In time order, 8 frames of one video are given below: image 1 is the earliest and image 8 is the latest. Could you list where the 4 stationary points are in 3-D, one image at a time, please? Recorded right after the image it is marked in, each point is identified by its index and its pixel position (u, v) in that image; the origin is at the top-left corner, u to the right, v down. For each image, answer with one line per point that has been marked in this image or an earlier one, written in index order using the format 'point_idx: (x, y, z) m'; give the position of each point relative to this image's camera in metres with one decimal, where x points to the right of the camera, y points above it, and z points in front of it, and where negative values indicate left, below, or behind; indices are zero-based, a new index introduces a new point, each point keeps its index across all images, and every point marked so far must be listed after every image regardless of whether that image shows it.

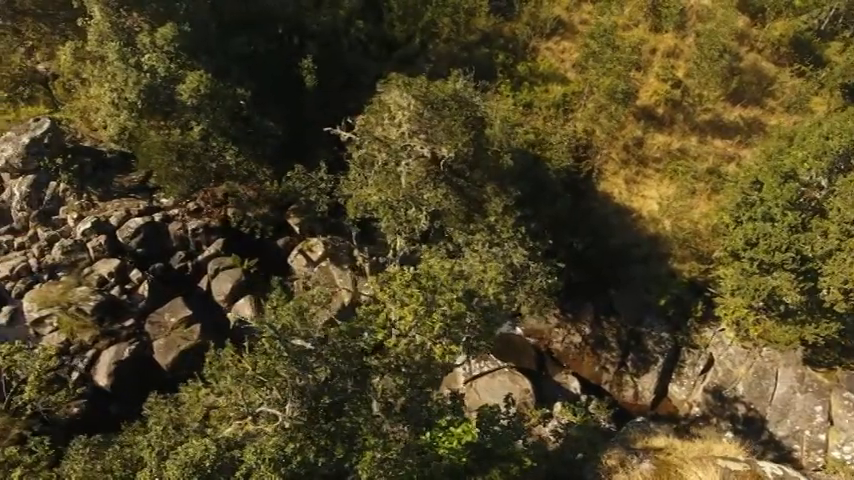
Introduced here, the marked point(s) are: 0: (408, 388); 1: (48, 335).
0: (-0.2, -3.4, +11.9) m
1: (-11.6, -2.9, +15.7) m
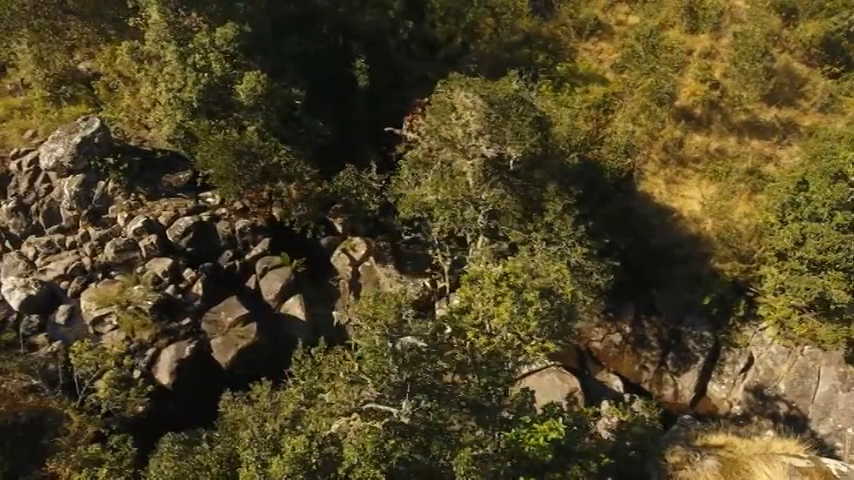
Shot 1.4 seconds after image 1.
0: (+1.6, -3.4, +12.0) m
1: (-9.8, -2.9, +15.8) m
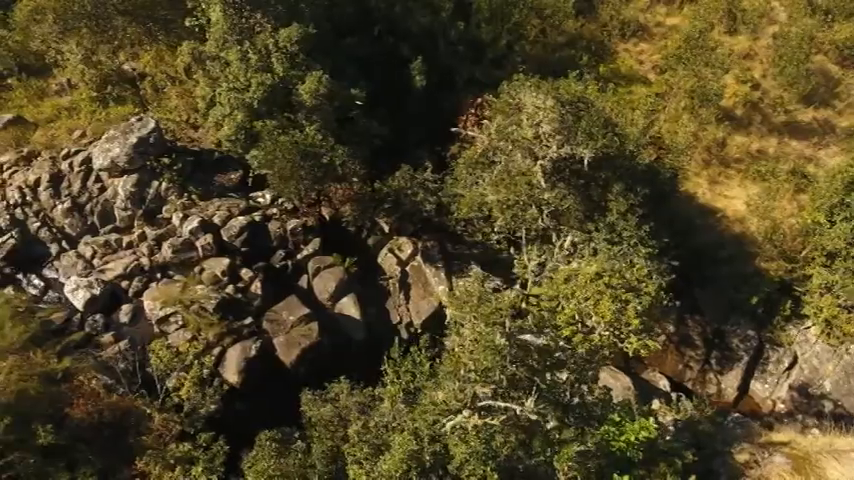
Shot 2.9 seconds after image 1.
0: (+3.6, -3.4, +12.1) m
1: (-7.8, -2.9, +15.8) m
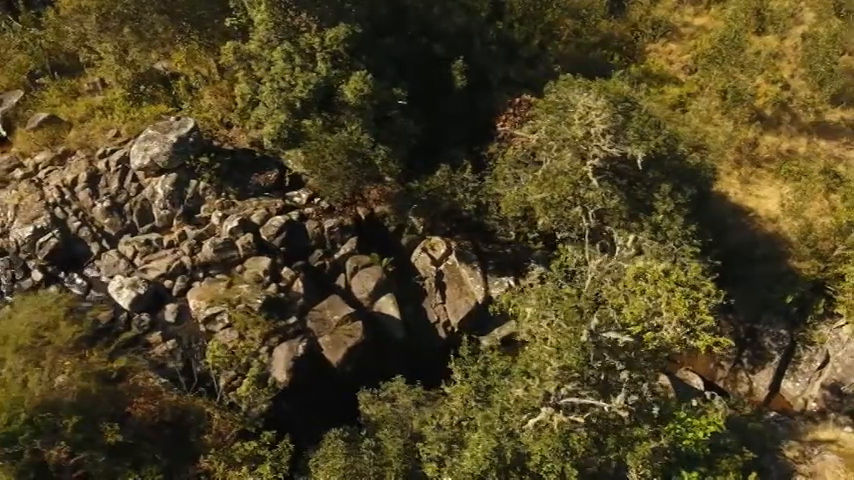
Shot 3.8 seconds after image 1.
0: (+5.1, -3.3, +12.1) m
1: (-6.4, -2.9, +15.8) m
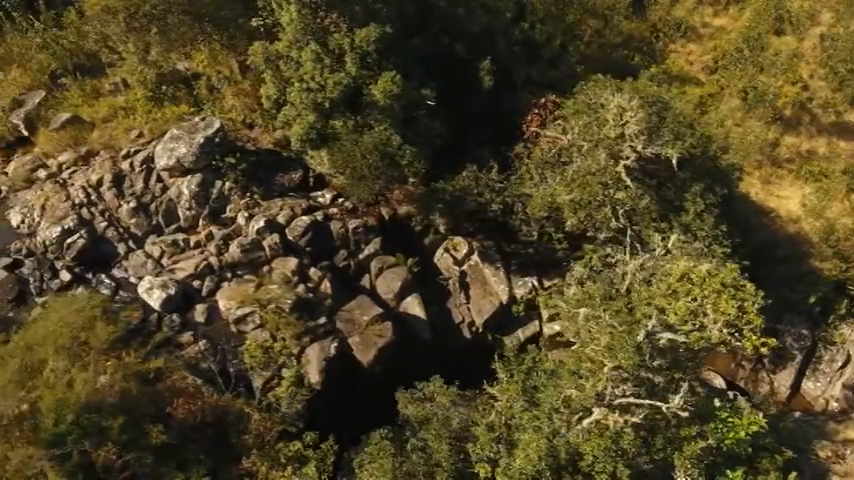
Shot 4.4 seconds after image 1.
0: (+6.1, -3.4, +12.2) m
1: (-5.4, -2.9, +15.8) m
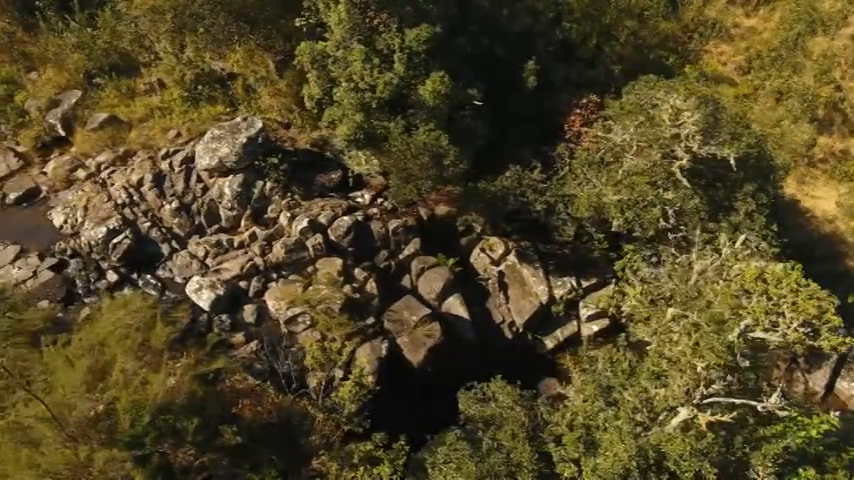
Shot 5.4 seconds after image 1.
0: (+7.7, -3.4, +12.2) m
1: (-3.8, -2.9, +15.8) m
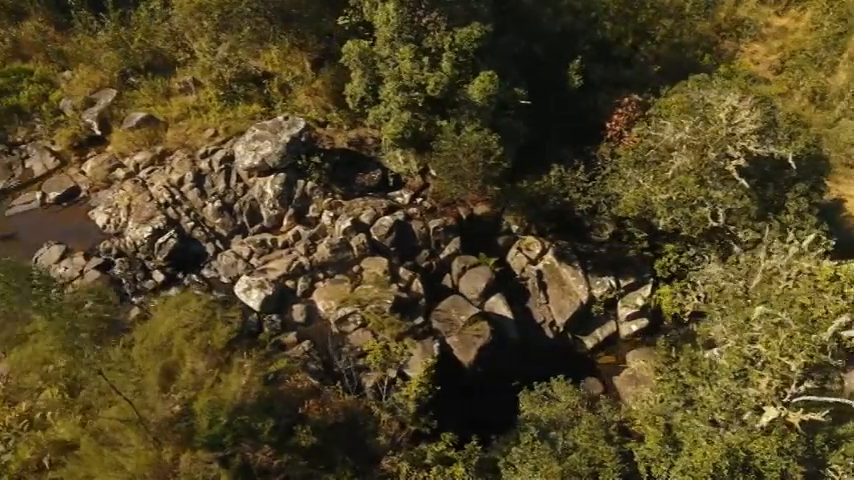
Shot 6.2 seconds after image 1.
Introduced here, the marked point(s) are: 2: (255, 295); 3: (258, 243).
0: (+9.3, -3.3, +12.2) m
1: (-2.3, -2.9, +15.7) m
2: (-5.5, -1.7, +16.1) m
3: (-5.9, -0.1, +17.7) m
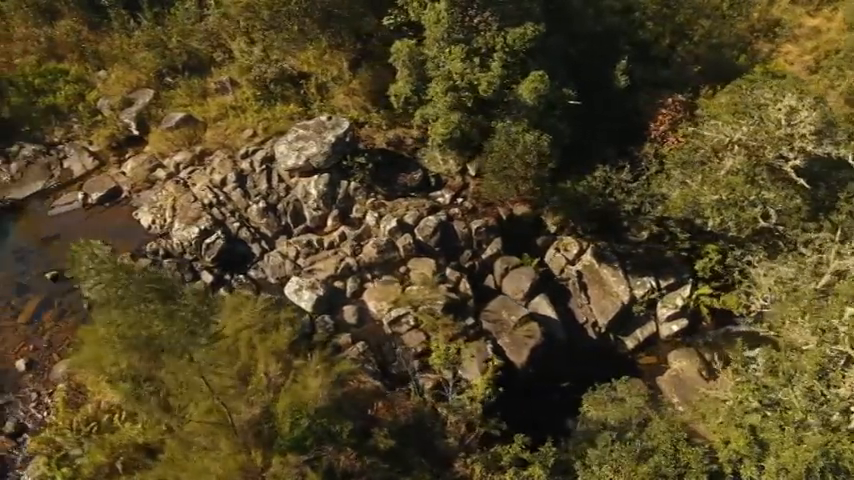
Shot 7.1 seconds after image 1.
0: (+10.9, -3.4, +12.2) m
1: (-0.6, -2.9, +15.7) m
2: (-3.9, -1.8, +16.0) m
3: (-4.3, -0.1, +17.7) m
